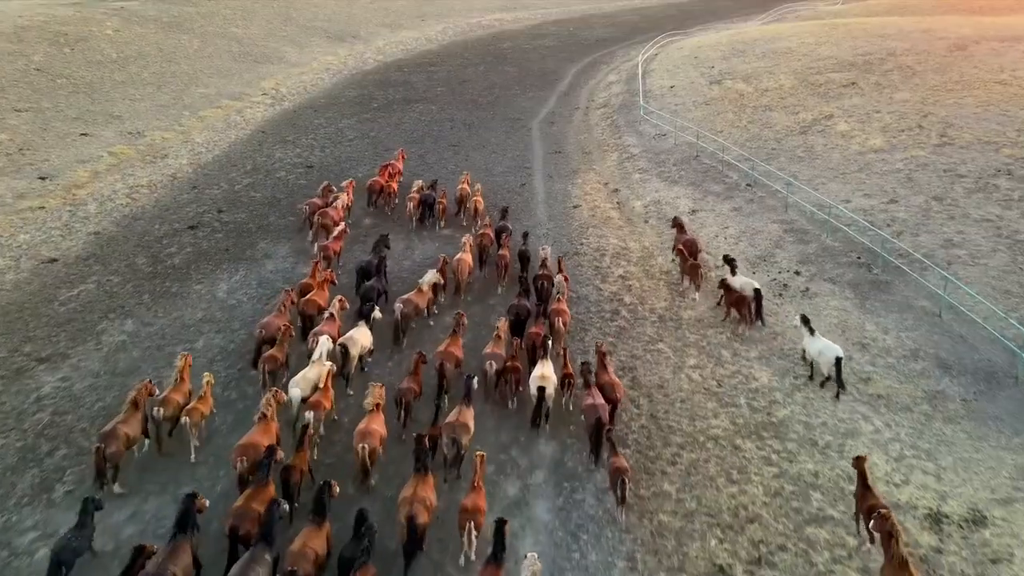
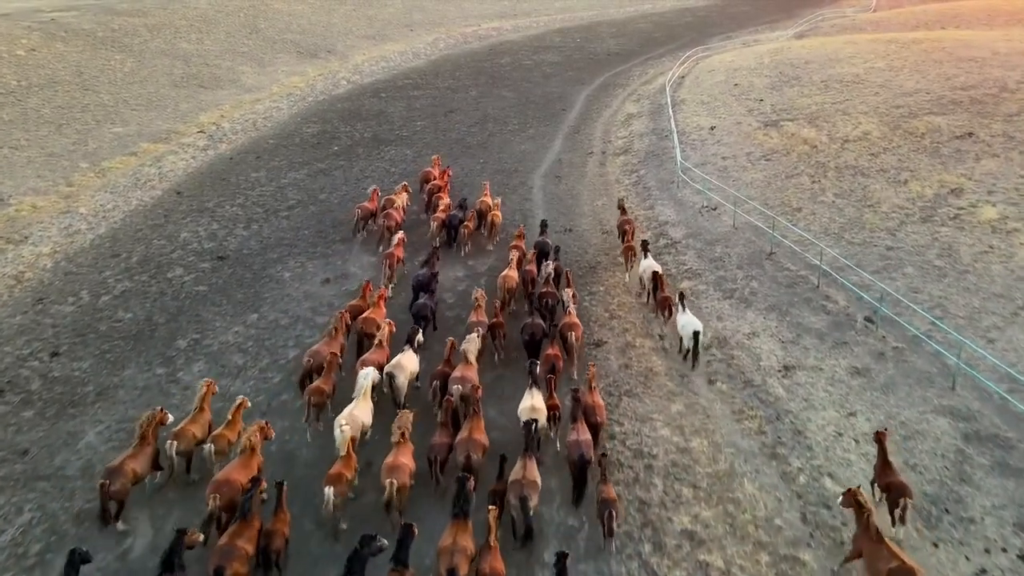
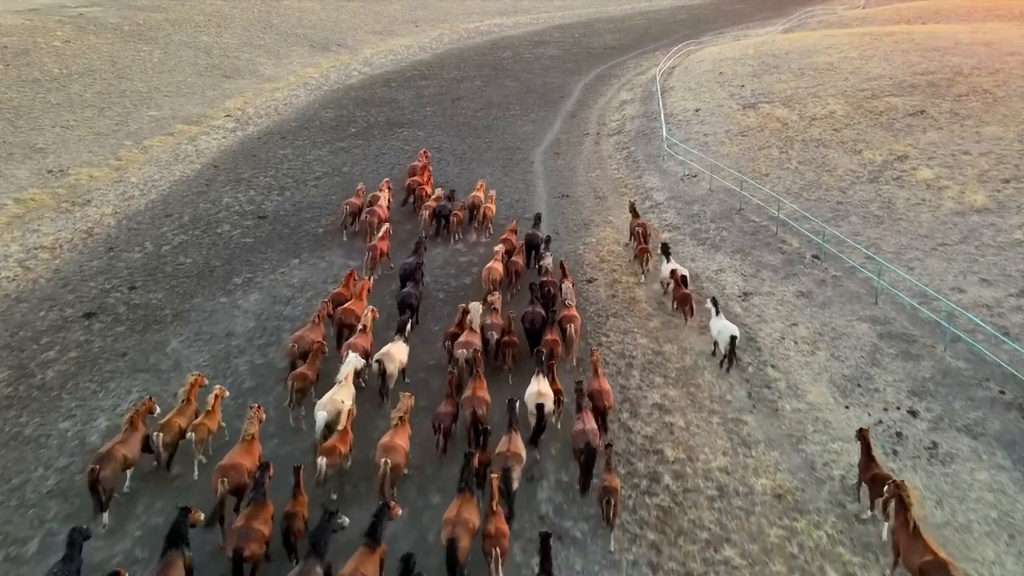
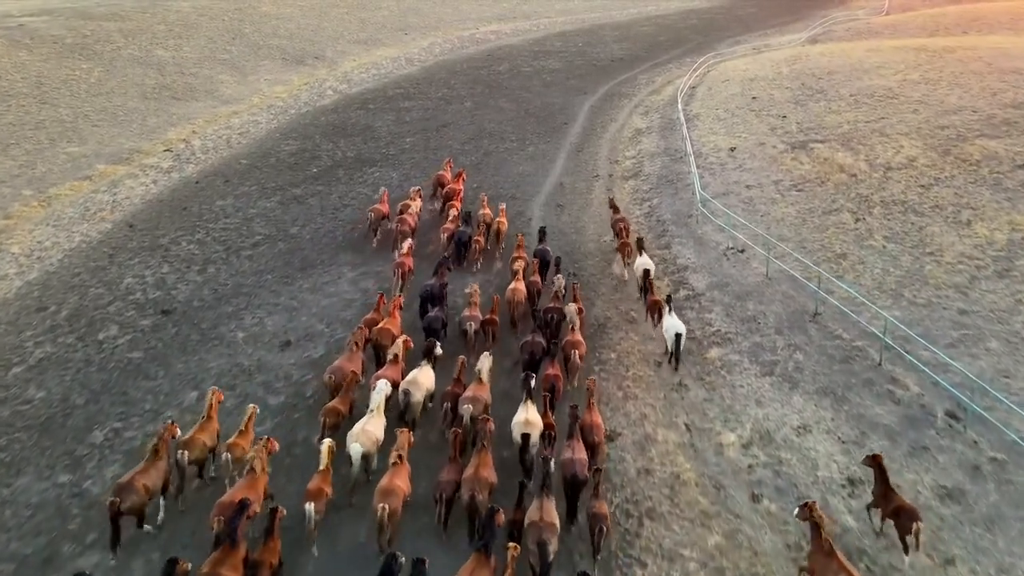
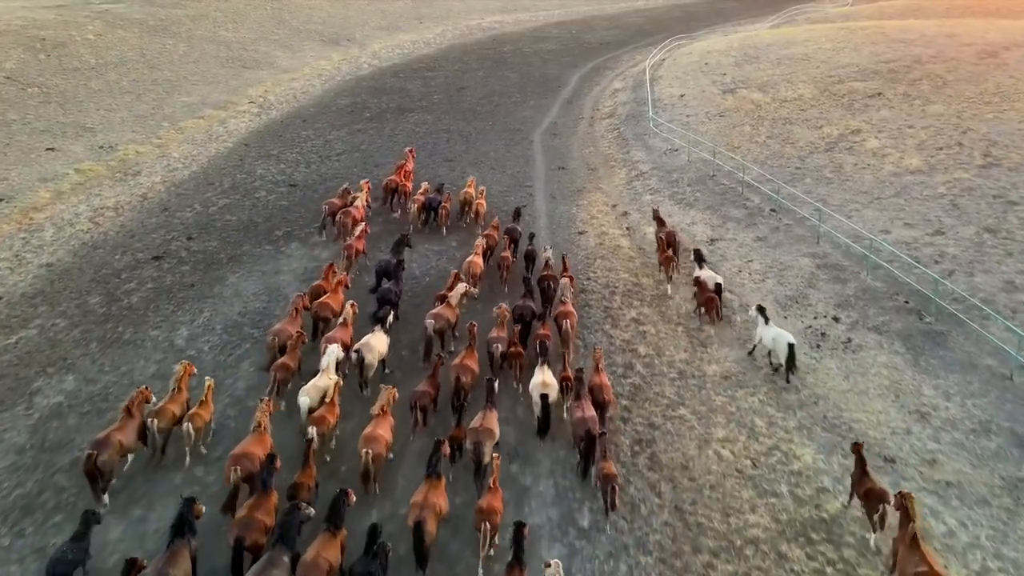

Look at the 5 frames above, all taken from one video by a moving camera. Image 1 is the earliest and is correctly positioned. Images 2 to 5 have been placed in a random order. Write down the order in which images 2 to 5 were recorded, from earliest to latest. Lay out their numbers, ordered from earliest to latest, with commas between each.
5, 3, 2, 4
